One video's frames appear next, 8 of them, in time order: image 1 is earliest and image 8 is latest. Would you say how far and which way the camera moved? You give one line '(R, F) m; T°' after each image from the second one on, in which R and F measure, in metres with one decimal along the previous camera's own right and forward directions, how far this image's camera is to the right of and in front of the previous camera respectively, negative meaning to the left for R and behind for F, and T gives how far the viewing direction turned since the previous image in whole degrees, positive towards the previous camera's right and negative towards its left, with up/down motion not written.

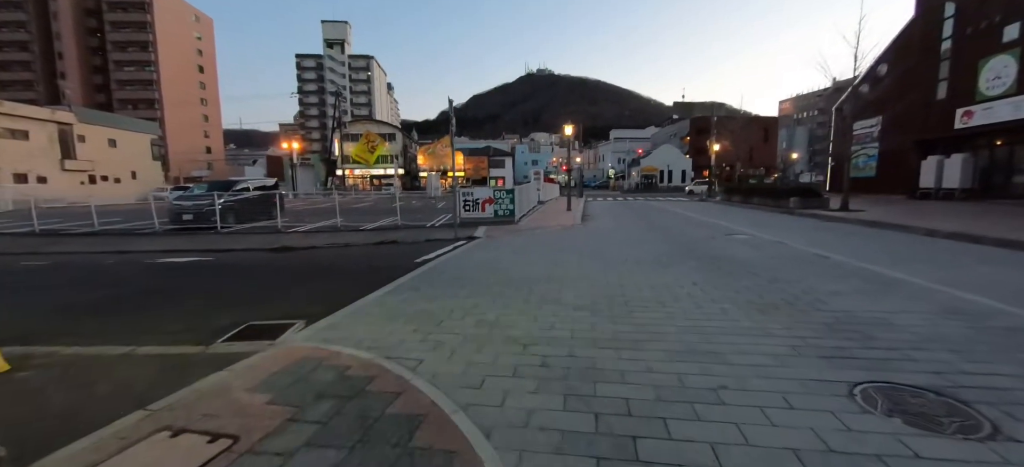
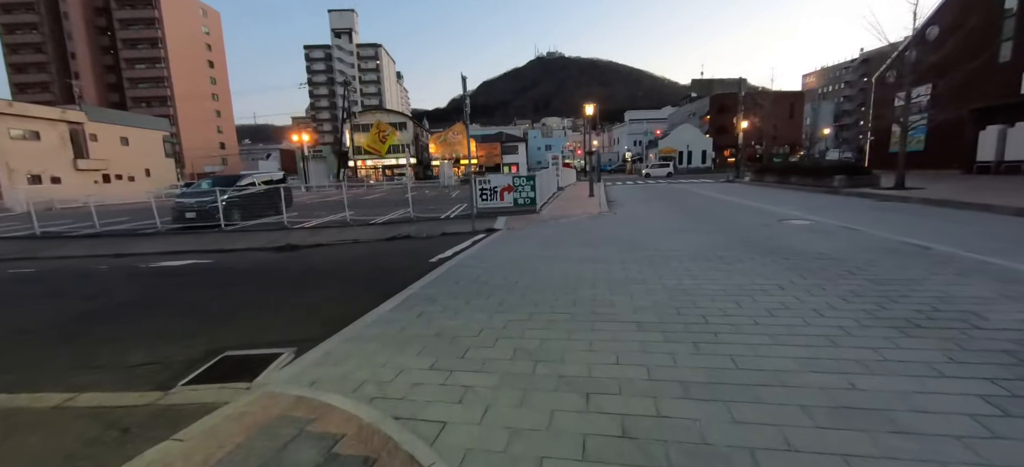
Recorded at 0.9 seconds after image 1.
(-0.2, +1.1) m; -2°
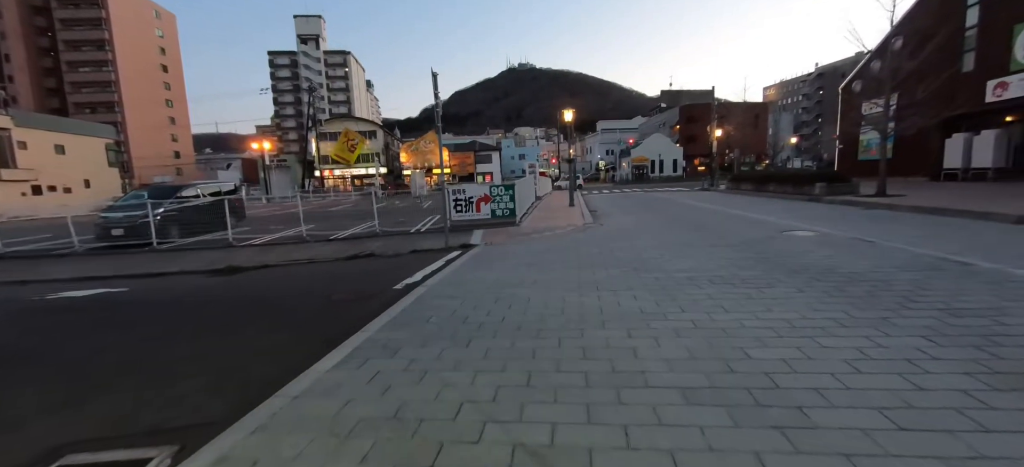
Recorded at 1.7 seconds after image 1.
(-0.1, +1.2) m; +4°
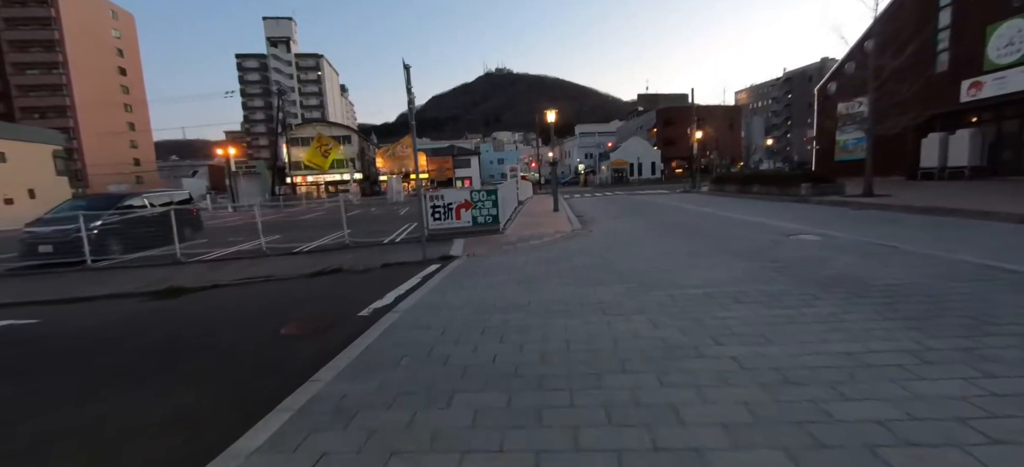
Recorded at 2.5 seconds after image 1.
(-0.1, +0.9) m; +3°
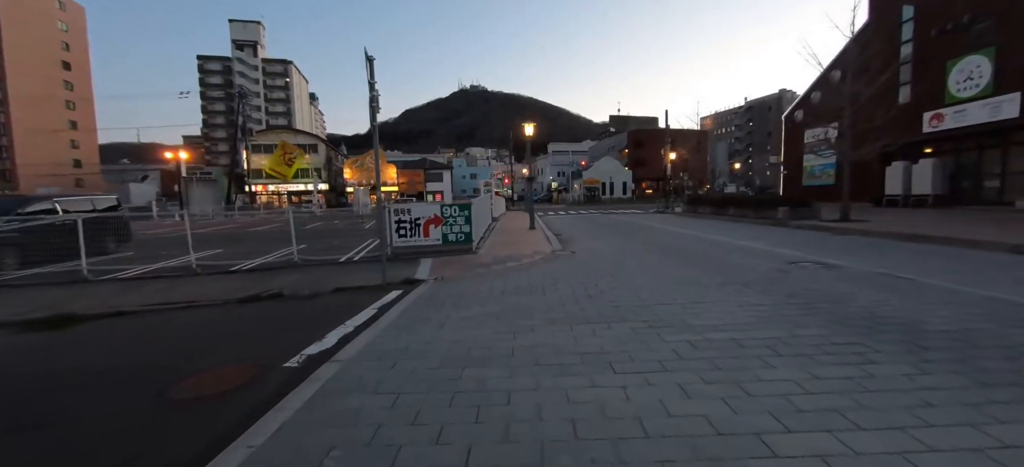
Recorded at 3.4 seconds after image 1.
(-0.1, +1.1) m; +4°
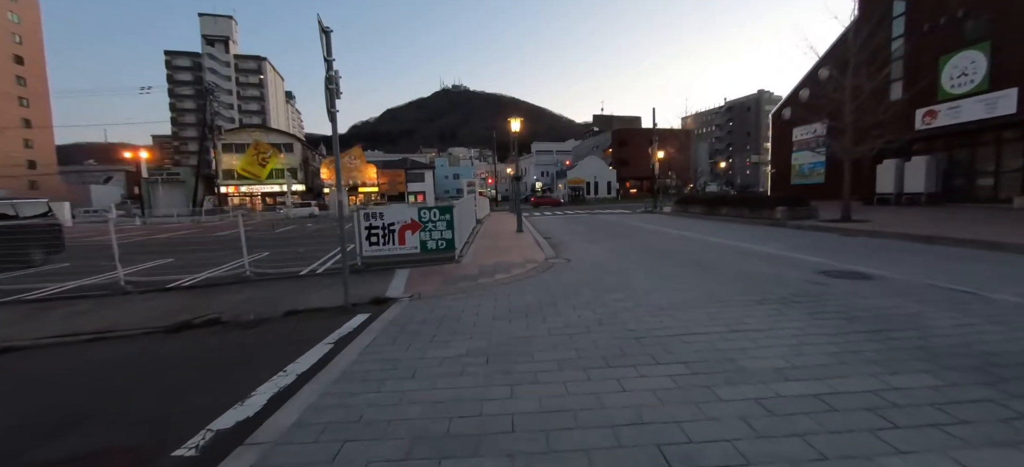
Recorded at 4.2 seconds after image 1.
(-0.1, +1.2) m; +2°
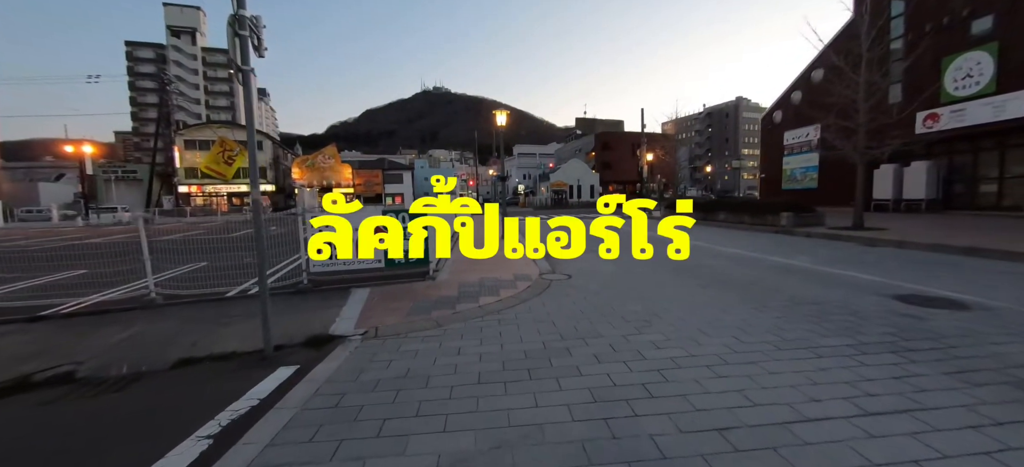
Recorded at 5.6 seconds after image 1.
(-0.1, +1.7) m; +3°
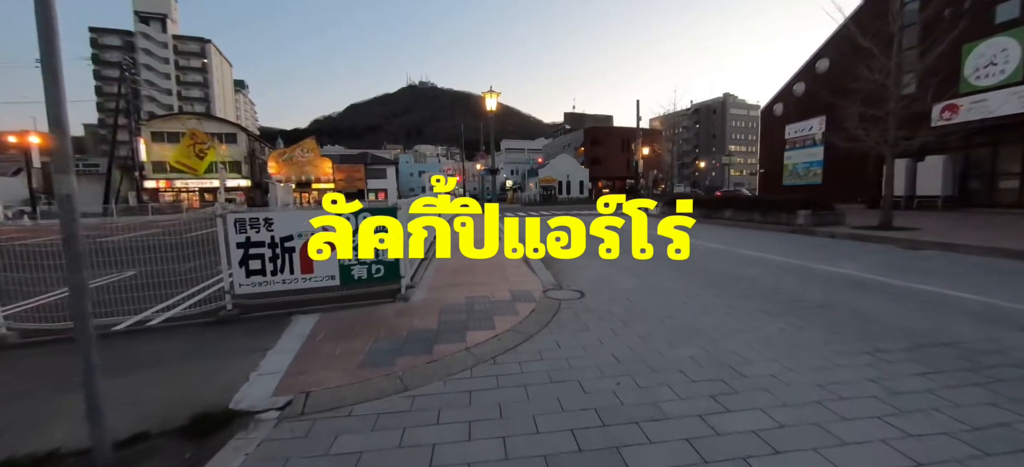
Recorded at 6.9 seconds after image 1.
(-0.1, +1.7) m; +2°
